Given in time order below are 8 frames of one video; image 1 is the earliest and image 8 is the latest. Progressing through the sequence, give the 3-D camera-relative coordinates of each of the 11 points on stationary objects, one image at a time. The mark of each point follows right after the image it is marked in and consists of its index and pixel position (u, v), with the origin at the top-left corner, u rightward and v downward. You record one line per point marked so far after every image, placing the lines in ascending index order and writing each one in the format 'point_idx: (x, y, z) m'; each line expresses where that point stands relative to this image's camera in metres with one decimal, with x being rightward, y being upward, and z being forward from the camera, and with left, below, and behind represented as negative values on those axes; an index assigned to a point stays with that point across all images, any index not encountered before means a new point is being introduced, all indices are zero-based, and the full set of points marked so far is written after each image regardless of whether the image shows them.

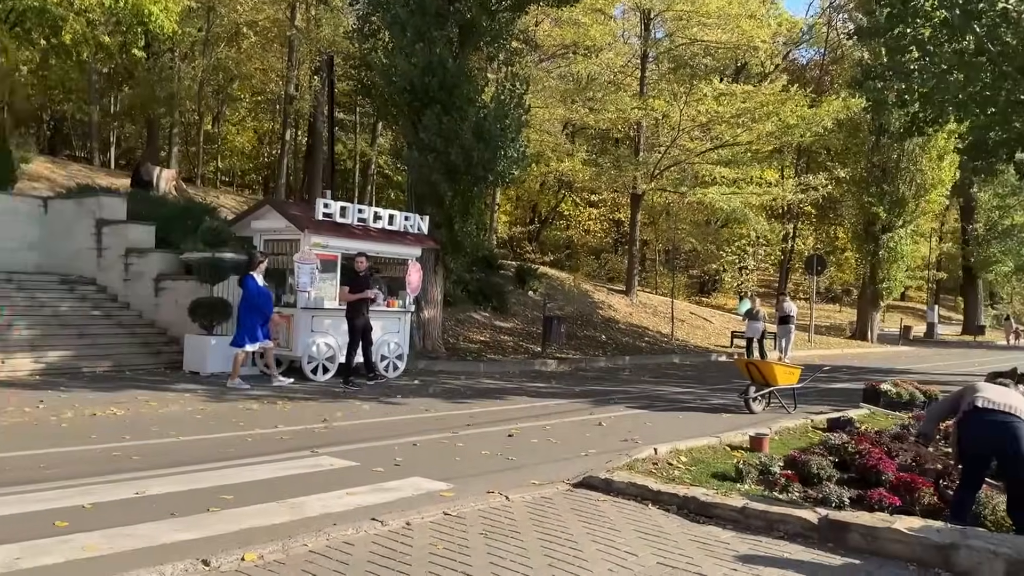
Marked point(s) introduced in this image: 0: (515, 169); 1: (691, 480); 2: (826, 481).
0: (0.0, +2.3, +15.7) m
1: (+1.4, -1.5, +6.3) m
2: (+2.4, -1.5, +6.5) m
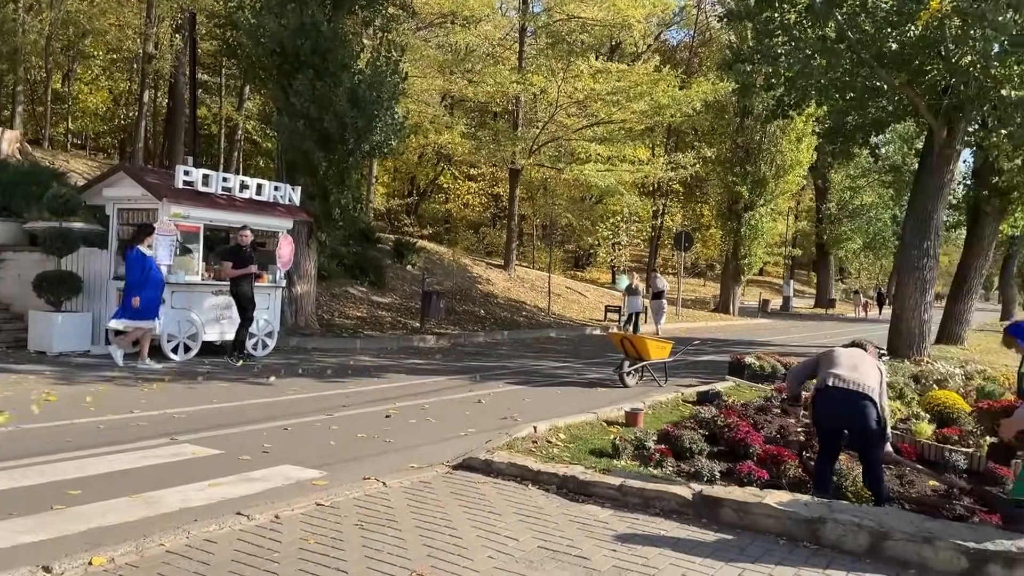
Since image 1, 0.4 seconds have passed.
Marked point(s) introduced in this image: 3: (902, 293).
0: (-2.2, +2.7, +15.3) m
1: (+0.4, -1.3, +6.3) m
2: (+1.5, -1.3, +6.7) m
3: (+7.3, -0.1, +15.7) m
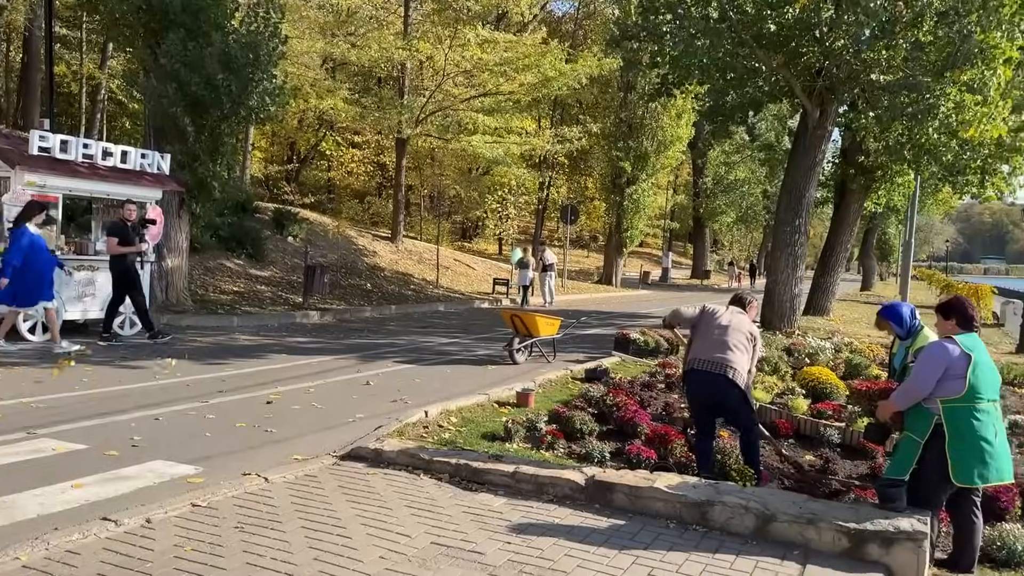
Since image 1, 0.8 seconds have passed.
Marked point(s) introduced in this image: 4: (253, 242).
0: (-4.2, +3.2, +14.6) m
1: (-0.4, -1.2, +6.2) m
2: (+0.6, -1.2, +6.7) m
3: (+5.2, +0.4, +16.3) m
4: (-5.9, +1.1, +19.1) m
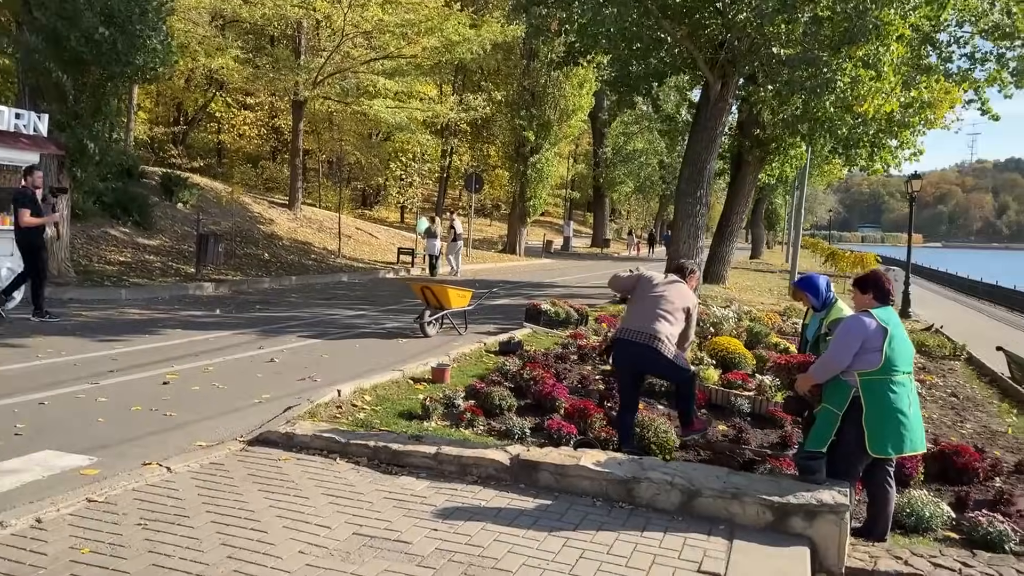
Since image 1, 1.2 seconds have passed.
0: (-5.8, +3.7, +13.7) m
1: (-1.0, -1.0, +6.0) m
2: (0.0, -1.0, +6.6) m
3: (+3.3, +1.0, +16.6) m
4: (-8.0, +1.7, +18.0) m
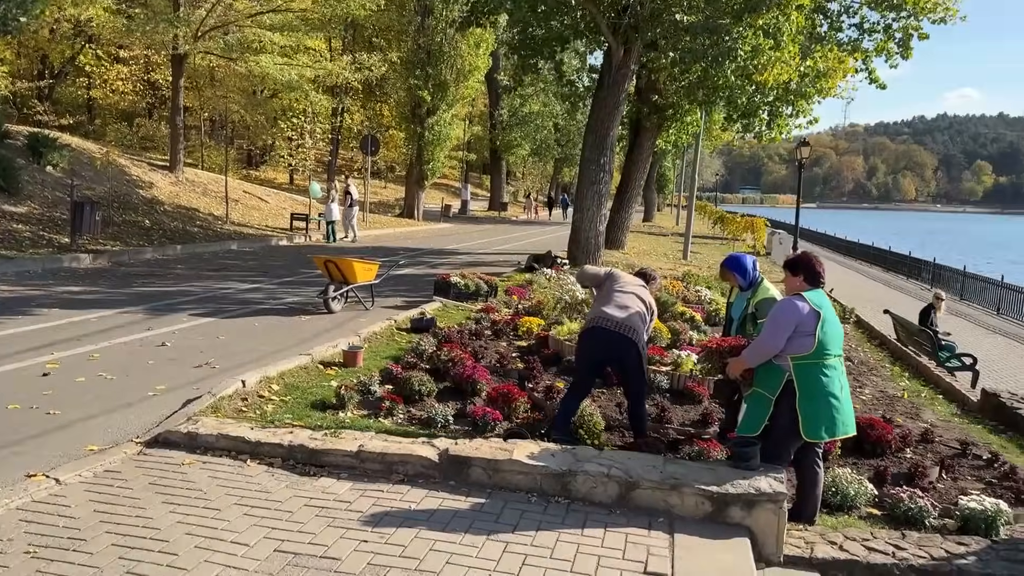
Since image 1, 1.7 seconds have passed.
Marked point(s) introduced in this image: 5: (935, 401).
0: (-7.3, +4.0, +12.4) m
1: (-1.5, -0.9, +5.6) m
2: (-0.6, -0.8, +6.3) m
3: (+1.4, +1.7, +16.6) m
4: (-10.0, +2.3, +16.5) m
5: (+4.6, -1.2, +9.2) m
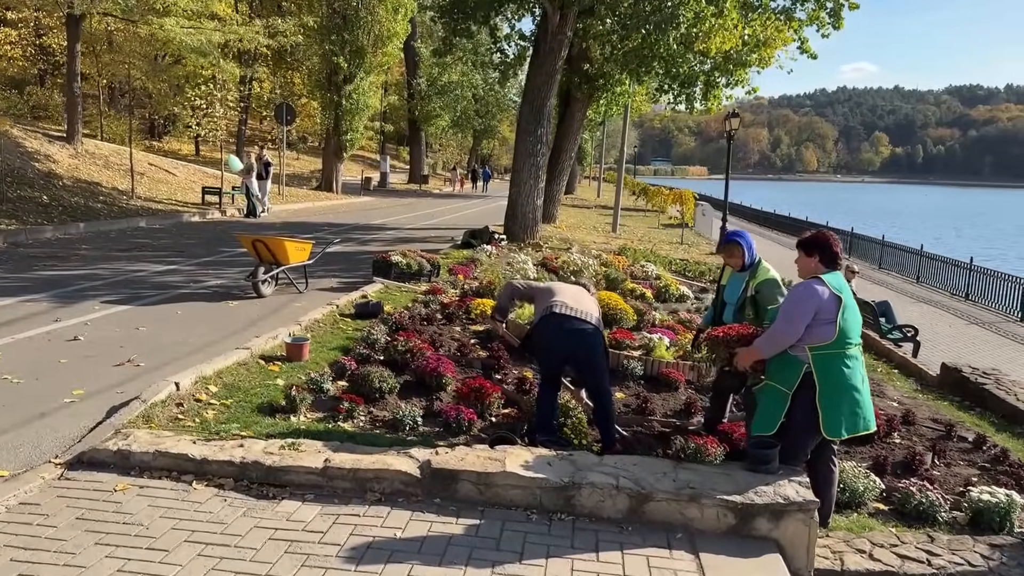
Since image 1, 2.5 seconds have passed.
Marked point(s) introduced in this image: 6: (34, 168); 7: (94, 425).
0: (-8.1, +4.2, +10.9) m
1: (-1.6, -0.8, +4.9) m
2: (-0.8, -0.7, +5.7) m
3: (+0.1, +2.1, +16.0) m
4: (-11.2, +2.5, +14.8) m
5: (+4.1, -1.0, +9.0) m
6: (-10.8, +2.7, +19.0) m
7: (-2.4, -0.8, +4.8) m
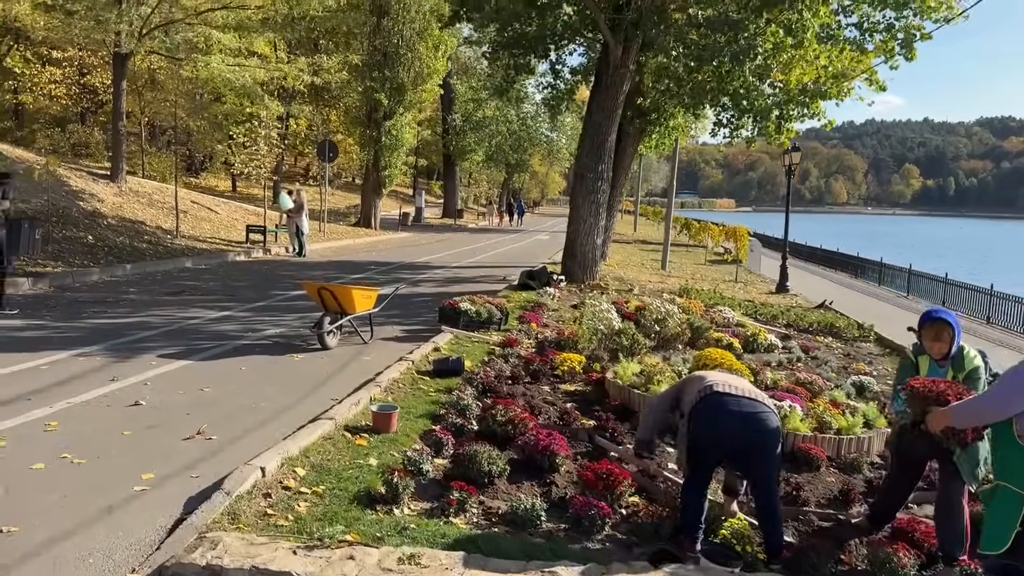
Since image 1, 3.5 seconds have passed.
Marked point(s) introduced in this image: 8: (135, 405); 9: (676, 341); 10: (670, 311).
0: (-7.2, +3.6, +10.6) m
1: (-0.9, -1.2, +4.1) m
2: (-0.1, -1.1, +4.9) m
3: (+1.2, +1.3, +15.3) m
4: (-10.1, +1.8, +14.5) m
5: (+5.0, -1.5, +8.1) m
6: (-9.6, +1.8, +18.7) m
7: (-1.6, -1.1, +4.0) m
8: (-2.8, -0.9, +6.3) m
9: (+1.9, -0.6, +9.8) m
10: (+1.9, -0.3, +10.0) m
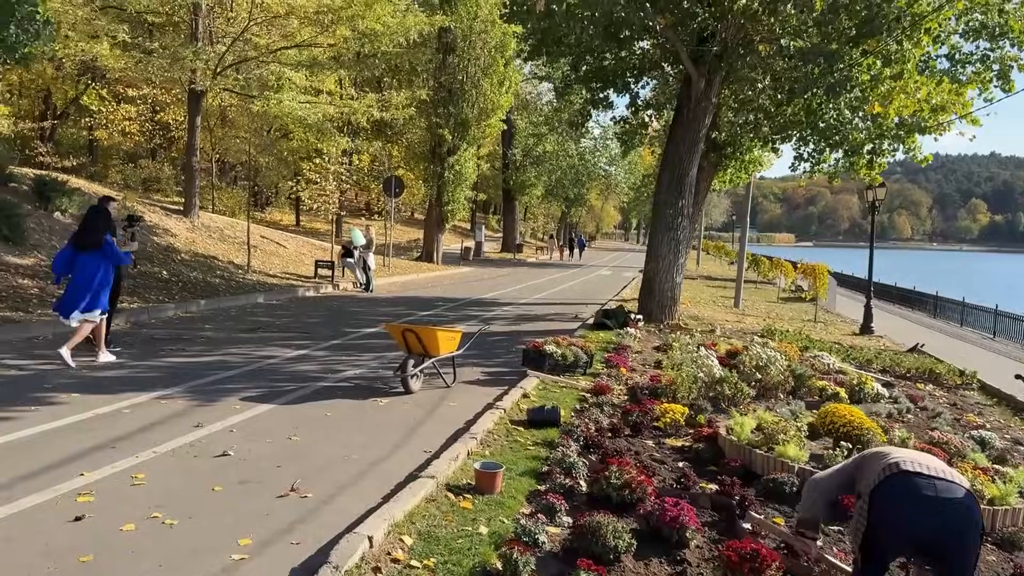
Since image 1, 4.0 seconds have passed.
0: (-6.1, +3.2, +10.7) m
1: (-0.2, -1.4, +3.7) m
2: (+0.6, -1.4, +4.4) m
3: (+2.6, +0.6, +14.8) m
4: (-8.8, +1.2, +14.7) m
5: (+5.8, -1.9, +7.2) m
6: (-8.0, +1.0, +18.9) m
7: (-1.0, -1.4, +3.6) m
8: (-2.1, -1.2, +6.0) m
9: (+2.9, -1.1, +9.1) m
10: (+2.9, -0.8, +9.4) m
